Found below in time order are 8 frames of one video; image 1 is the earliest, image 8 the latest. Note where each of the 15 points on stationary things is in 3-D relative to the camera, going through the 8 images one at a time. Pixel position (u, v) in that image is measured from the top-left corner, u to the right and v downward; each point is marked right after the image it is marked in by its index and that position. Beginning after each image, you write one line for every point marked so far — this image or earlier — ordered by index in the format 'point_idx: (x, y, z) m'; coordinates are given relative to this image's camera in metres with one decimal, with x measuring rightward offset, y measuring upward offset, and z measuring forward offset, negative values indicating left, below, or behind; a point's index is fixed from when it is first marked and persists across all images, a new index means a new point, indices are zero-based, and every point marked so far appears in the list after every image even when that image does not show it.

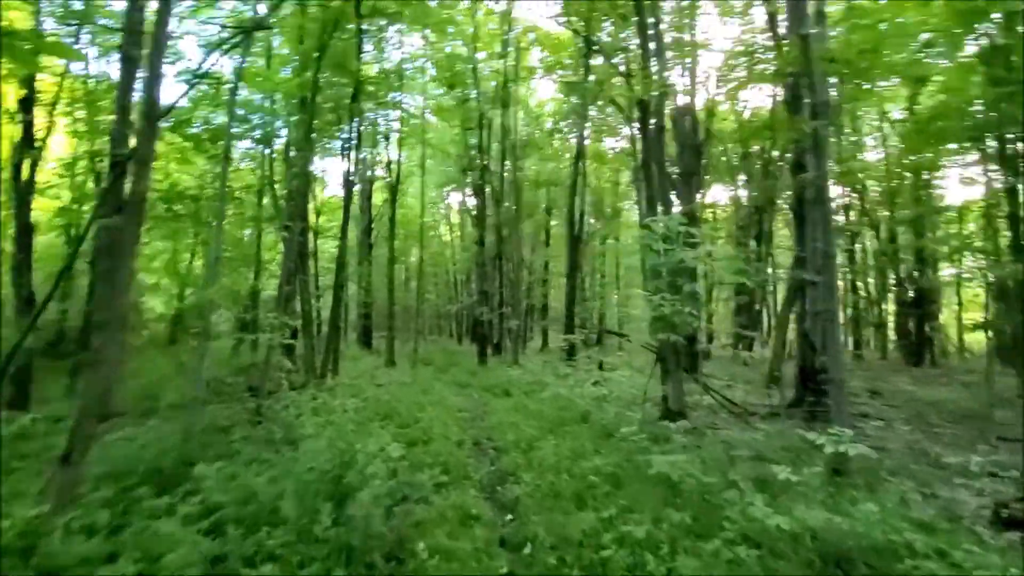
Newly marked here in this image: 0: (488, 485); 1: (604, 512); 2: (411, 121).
0: (-0.3, -2.4, +6.1) m
1: (+0.9, -2.2, +5.0) m
2: (-3.5, +5.8, +17.9) m
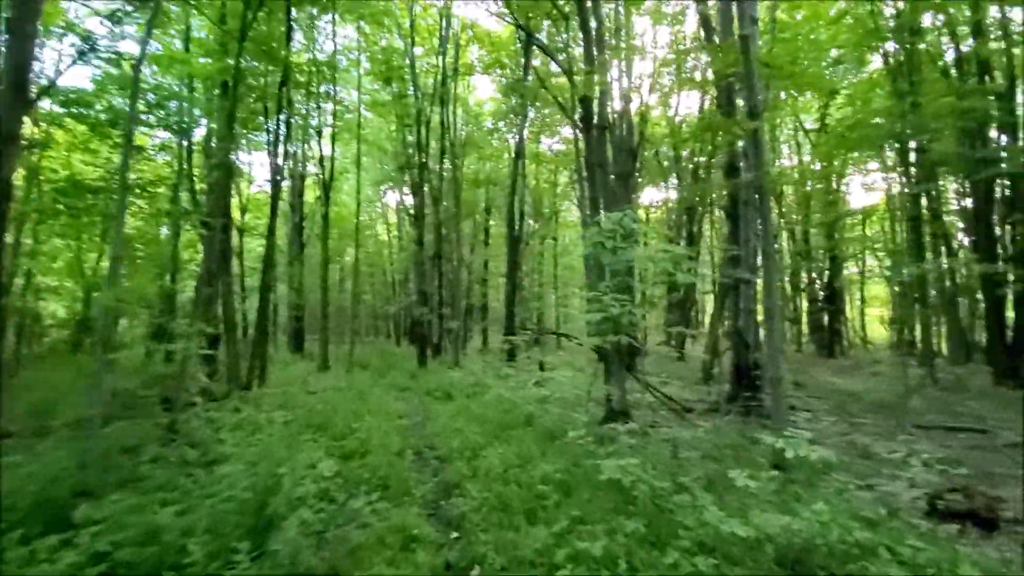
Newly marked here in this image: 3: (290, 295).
0: (-0.9, -2.4, +5.8) m
1: (+0.4, -2.2, +4.8) m
2: (-5.6, +5.8, +17.1) m
3: (-6.8, -0.2, +15.8) m
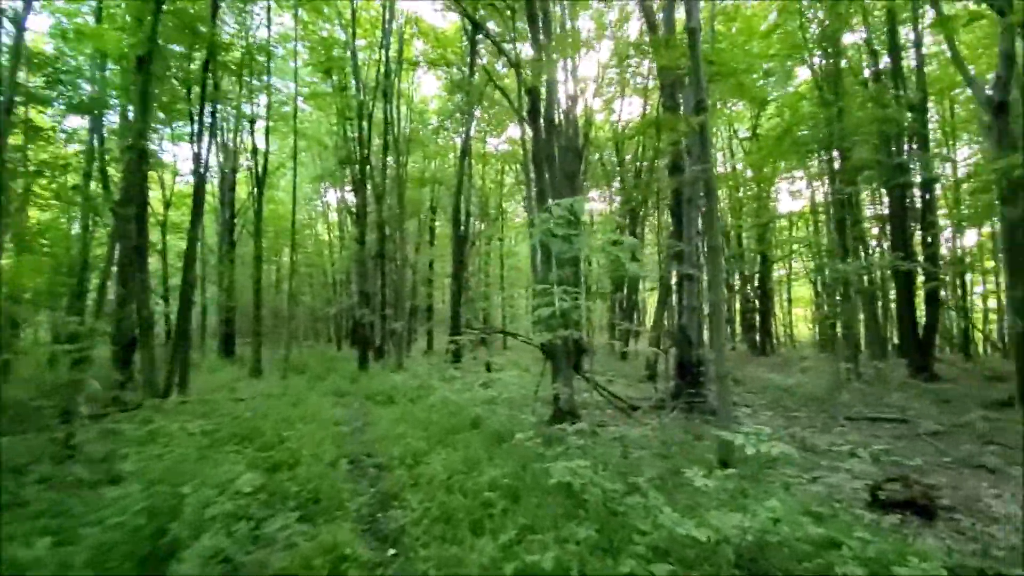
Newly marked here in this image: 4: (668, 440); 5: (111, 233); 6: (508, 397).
0: (-1.5, -2.3, +5.3) m
1: (-0.1, -2.2, +4.5) m
2: (-7.3, +5.8, +16.2) m
3: (-8.4, -0.2, +14.7) m
4: (+2.2, -2.1, +7.0) m
5: (-7.9, +1.1, +10.1) m
6: (-0.1, -2.2, +10.4) m
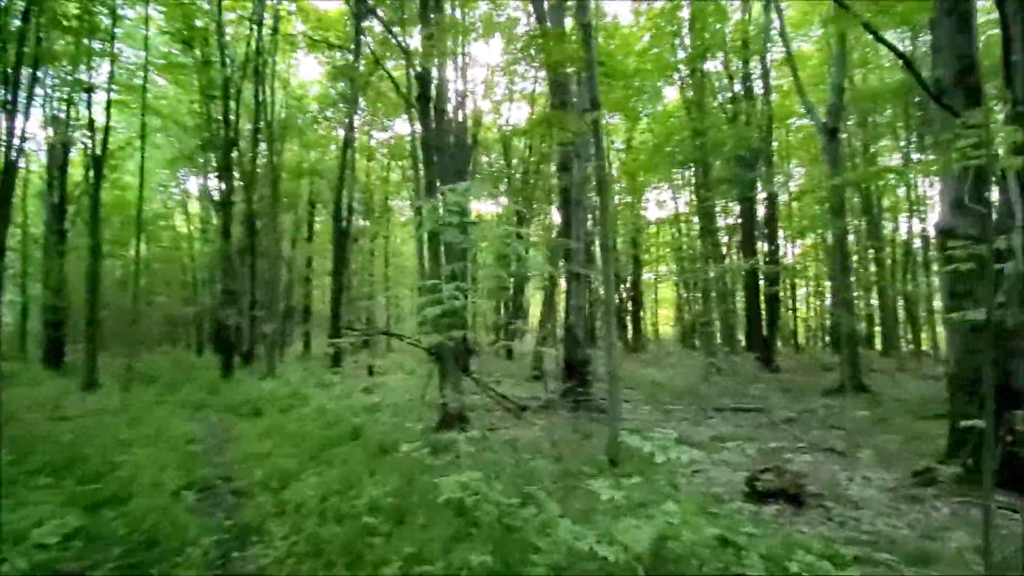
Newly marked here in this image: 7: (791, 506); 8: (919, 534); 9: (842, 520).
0: (-2.6, -2.3, +4.5) m
1: (-1.0, -2.1, +4.0) m
2: (-10.5, +5.9, +13.8) m
3: (-11.3, -0.1, +12.1) m
4: (+0.7, -2.1, +7.0) m
5: (-9.8, +1.2, +7.8) m
6: (-2.3, -2.2, +9.8) m
7: (+2.6, -2.0, +4.7) m
8: (+3.3, -2.0, +4.1) m
9: (+2.8, -2.0, +4.4) m
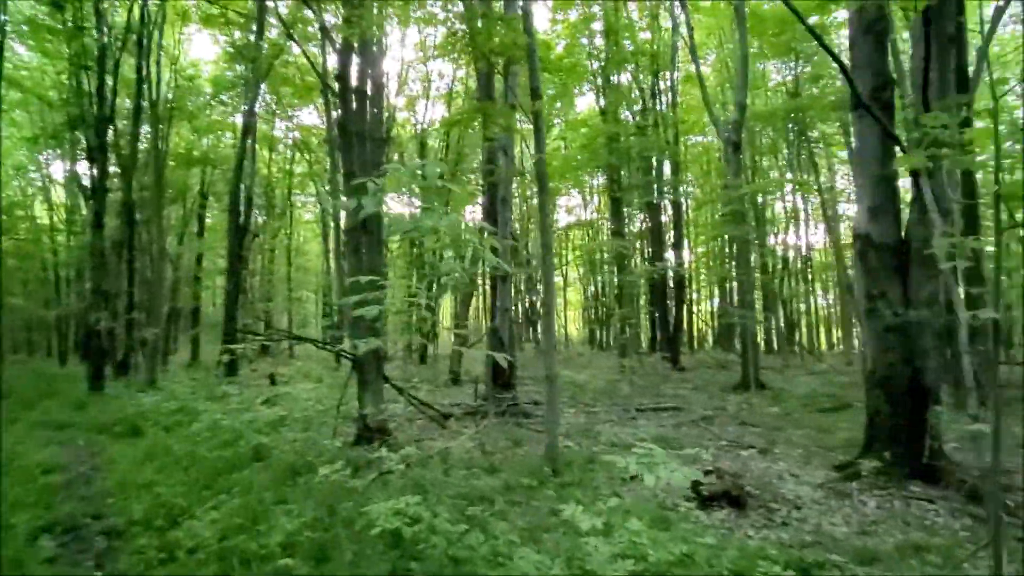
0: (-3.0, -2.3, +3.6) m
1: (-1.4, -2.1, +3.4) m
2: (-12.4, +5.9, +11.5) m
3: (-12.9, 0.0, +9.6) m
4: (-0.2, -2.1, +6.6) m
5: (-10.7, +1.2, +5.6) m
6: (-3.6, -2.2, +8.8) m
7: (+2.0, -2.0, +4.6) m
8: (+2.8, -2.0, +4.2) m
9: (+2.3, -2.0, +4.4) m
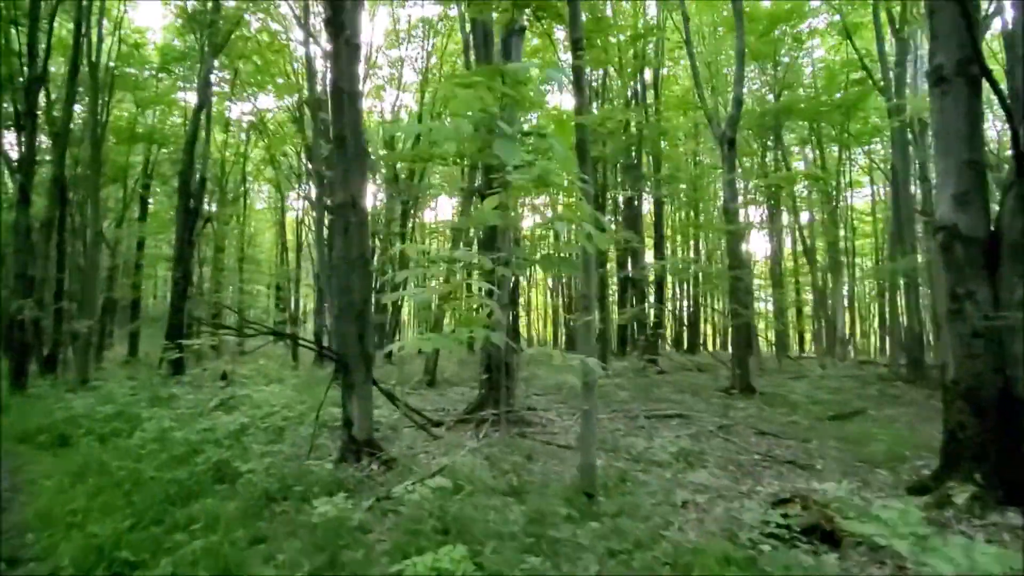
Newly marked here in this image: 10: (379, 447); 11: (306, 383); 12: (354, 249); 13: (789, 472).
0: (-2.6, -2.1, +2.4) m
1: (-0.9, -2.0, +2.3) m
2: (-12.4, +6.3, +9.5) m
3: (-12.8, +0.4, +7.6) m
4: (0.0, -2.0, +5.6) m
5: (-10.3, +1.6, +3.8) m
6: (-3.6, -2.0, +7.6) m
7: (+2.4, -2.0, +3.9) m
8: (+3.2, -1.9, +3.5) m
9: (+2.7, -1.9, +3.7) m
10: (-1.6, -1.9, +6.2) m
11: (-5.3, -2.4, +13.1) m
12: (-1.9, +0.5, +6.2) m
13: (+3.3, -2.2, +6.1) m
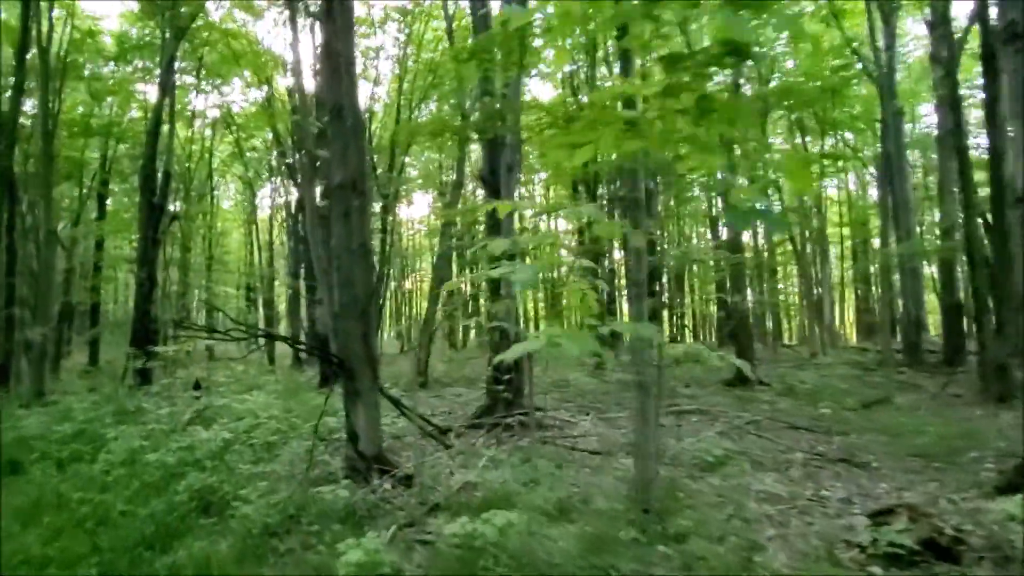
0: (-2.0, -2.1, +1.6) m
1: (-0.4, -1.9, +1.6) m
2: (-12.4, +6.1, +8.1) m
3: (-12.6, +0.2, +6.3) m
4: (+0.3, -1.9, +4.9) m
5: (-9.9, +1.4, +2.6) m
6: (-3.3, -1.9, +6.7) m
7: (+2.8, -1.8, +3.3) m
8: (+3.6, -1.8, +3.0) m
9: (+3.1, -1.8, +3.1) m
10: (-1.3, -1.9, +5.5) m
11: (-5.3, -2.4, +12.2) m
12: (-1.6, +0.5, +5.4) m
13: (+3.6, -2.0, +5.6) m
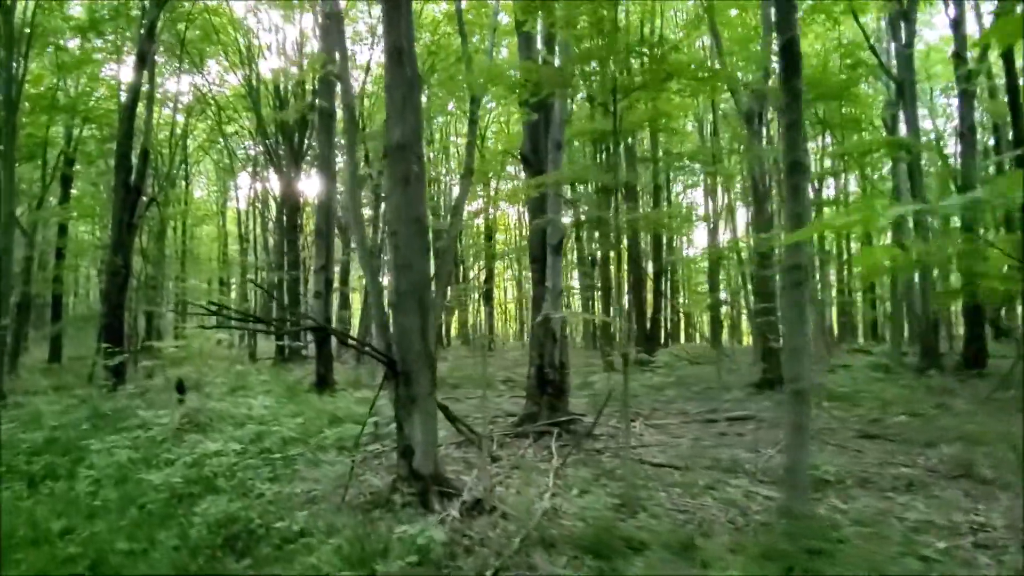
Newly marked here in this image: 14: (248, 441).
0: (-1.1, -1.9, +0.6) m
1: (+0.5, -1.8, +0.7) m
2: (-11.6, +6.4, +6.7) m
3: (-11.9, +0.5, +4.8) m
4: (+1.1, -1.8, +4.0) m
5: (-9.0, +1.7, +1.2) m
6: (-2.6, -1.8, +5.7) m
7: (+3.7, -1.7, +2.6) m
8: (+4.5, -1.7, +2.3) m
9: (+4.0, -1.7, +2.4) m
10: (-0.5, -1.7, +4.5) m
11: (-4.8, -2.2, +11.0) m
12: (-0.8, +0.7, +4.5) m
13: (+4.4, -1.9, +4.9) m
14: (-3.1, -1.8, +6.0) m
